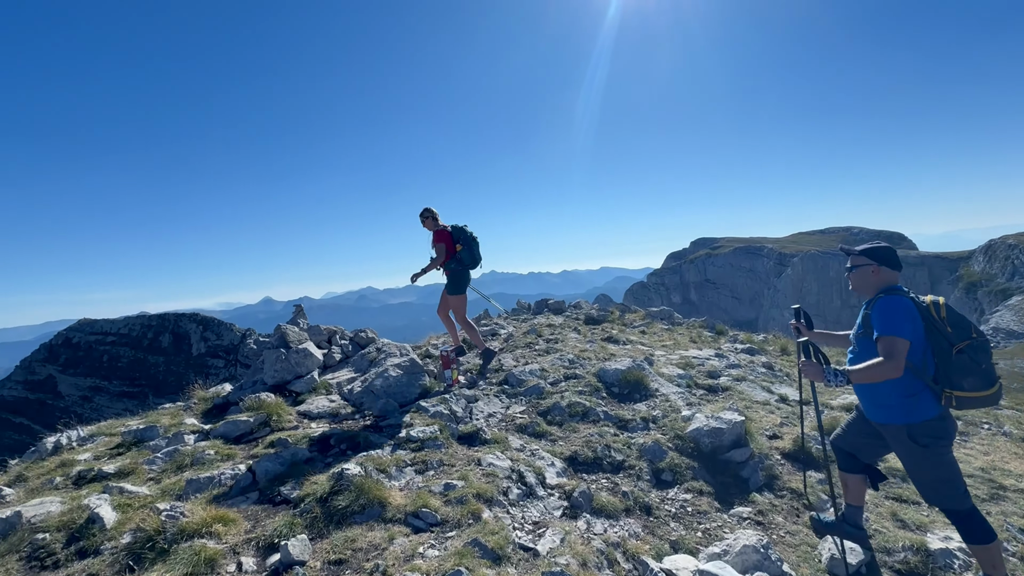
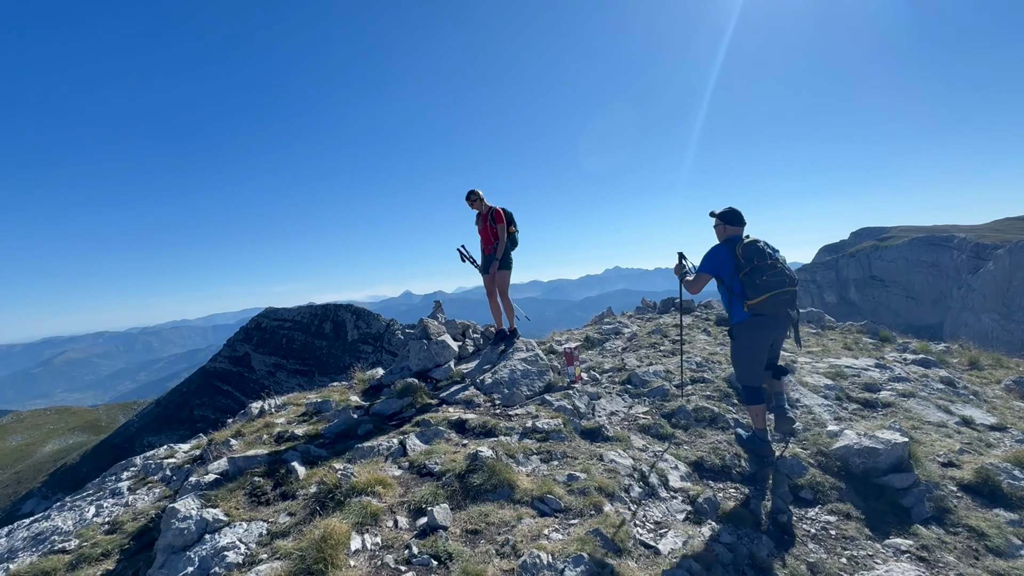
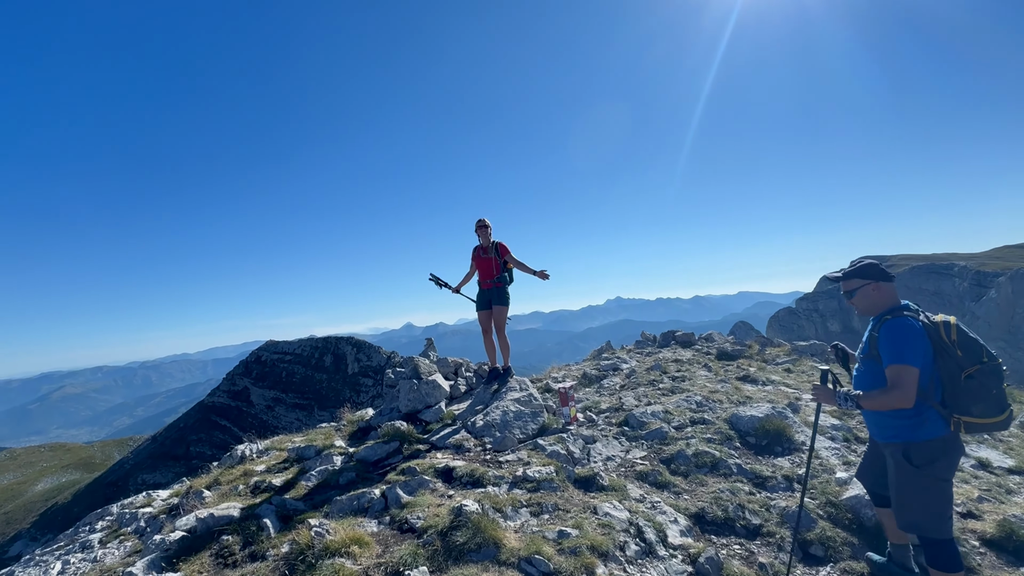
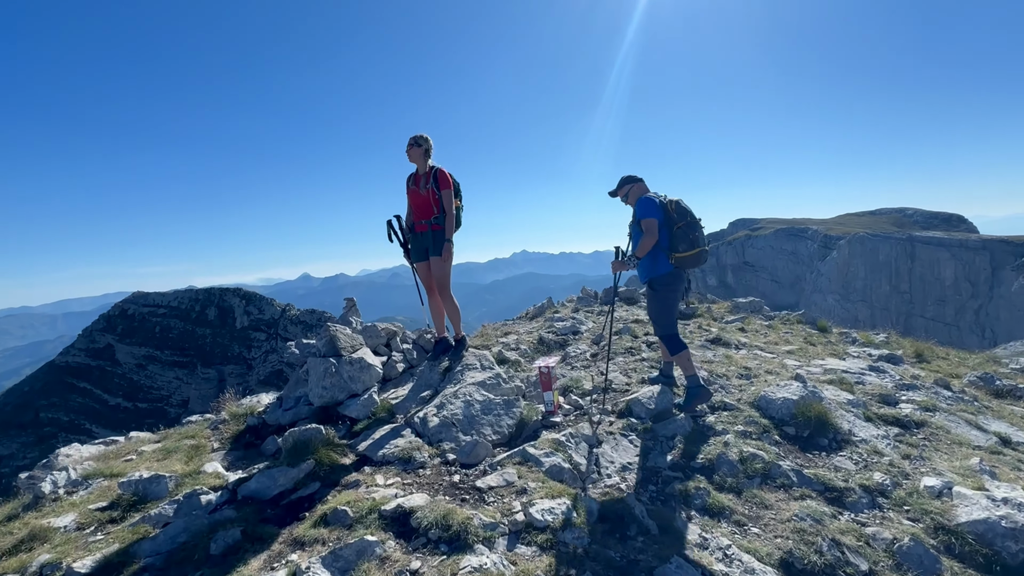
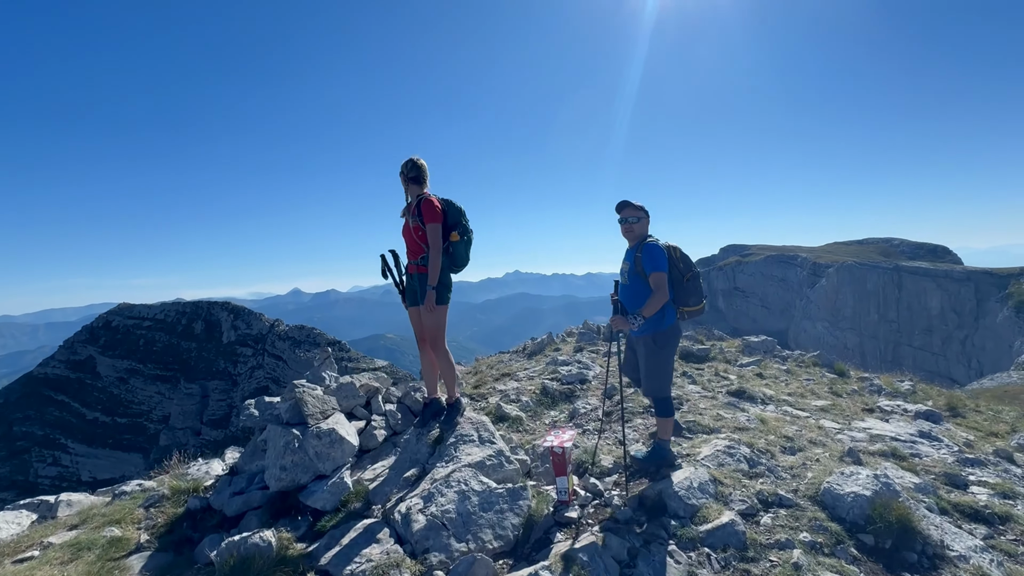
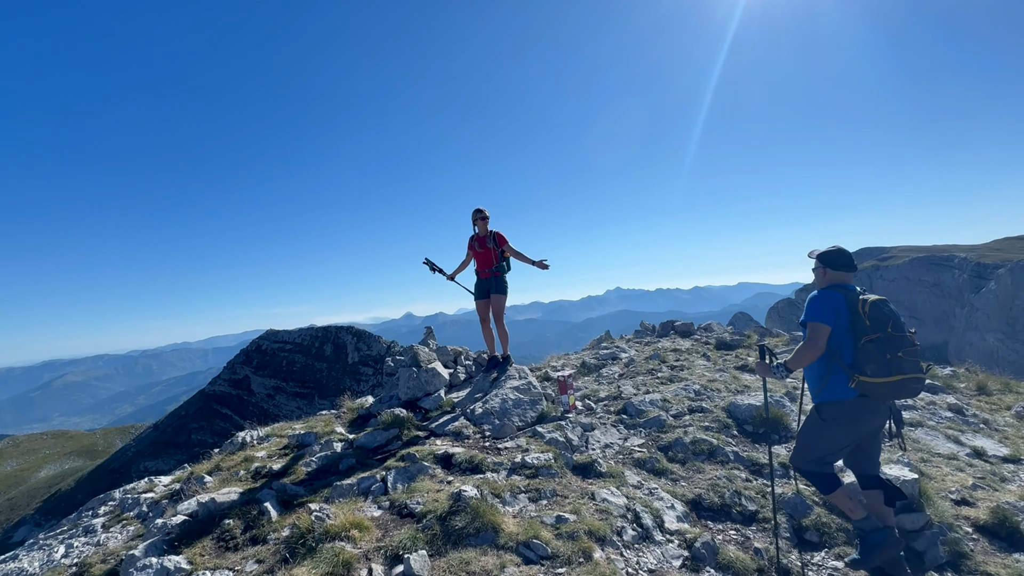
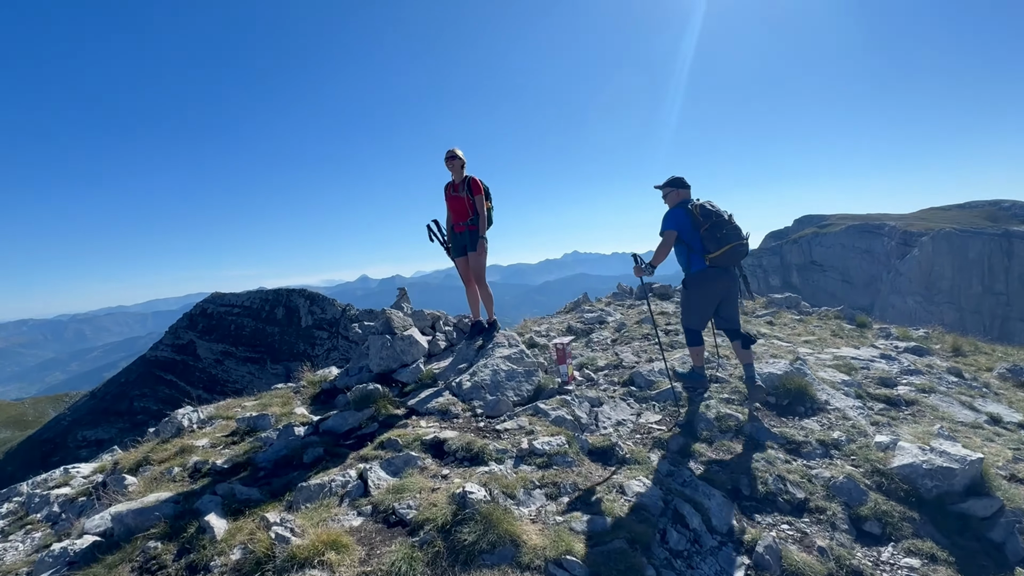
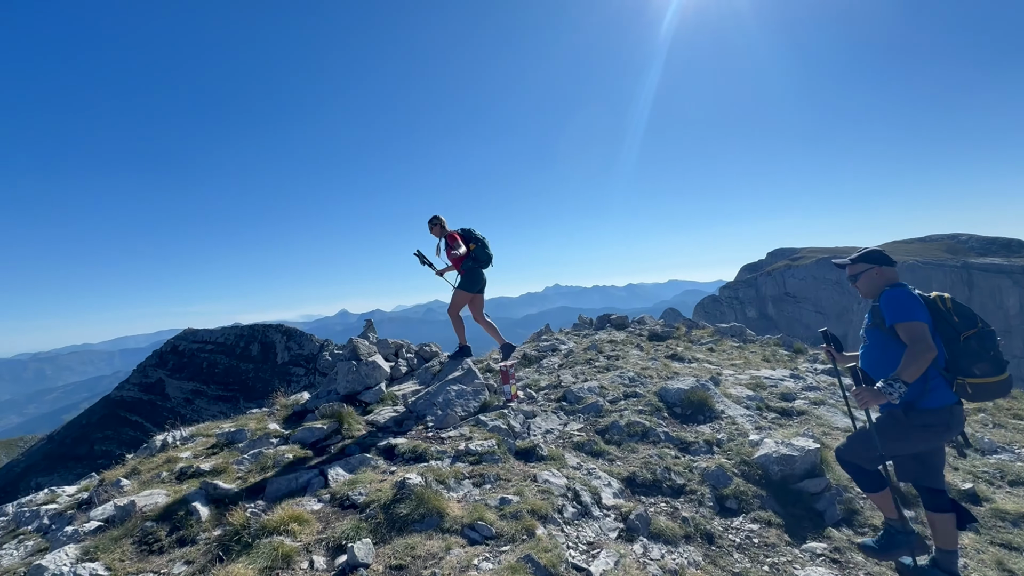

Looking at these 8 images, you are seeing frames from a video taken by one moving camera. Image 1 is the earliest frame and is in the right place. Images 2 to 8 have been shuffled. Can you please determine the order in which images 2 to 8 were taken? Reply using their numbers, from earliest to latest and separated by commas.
8, 3, 6, 2, 7, 4, 5
